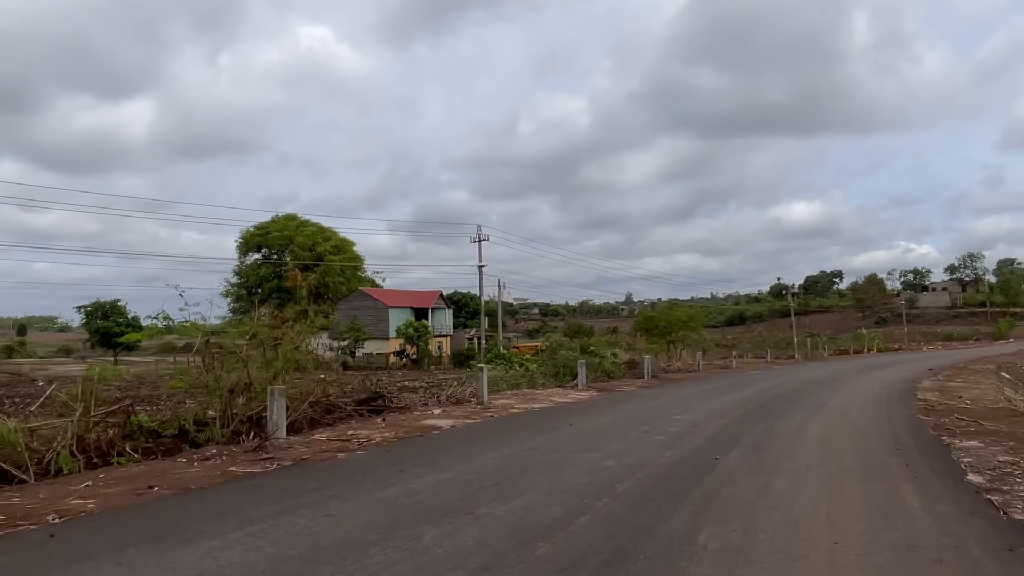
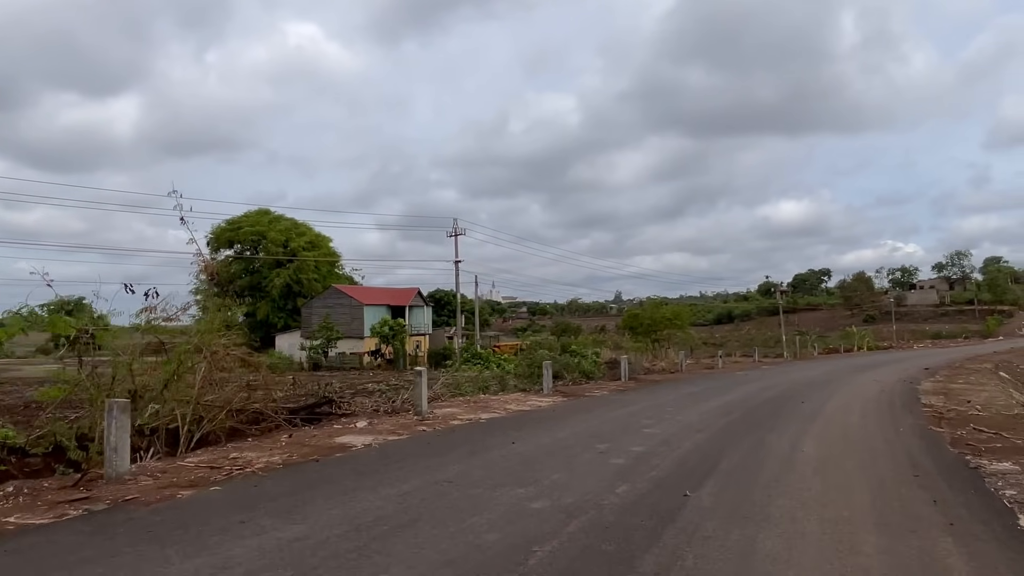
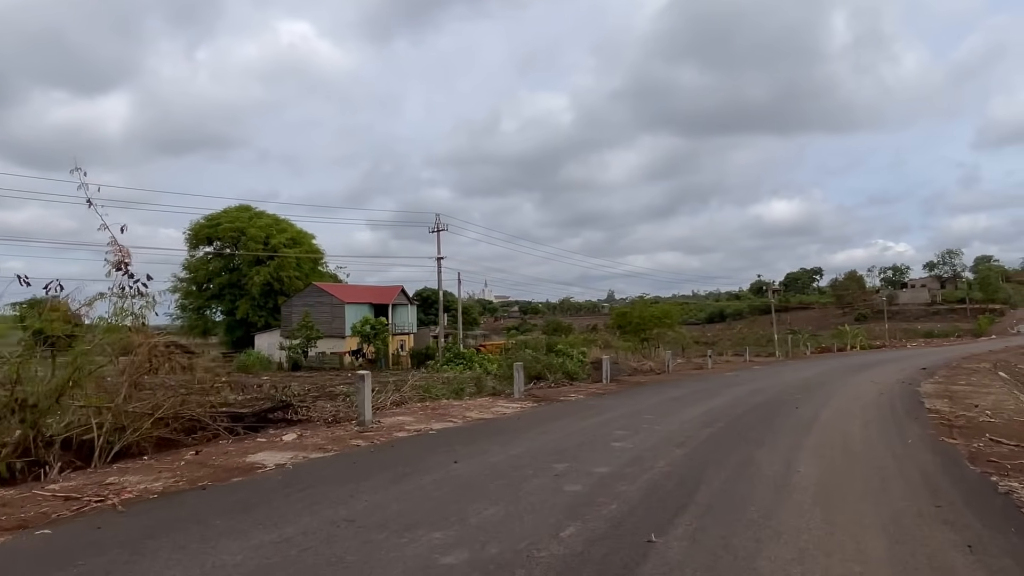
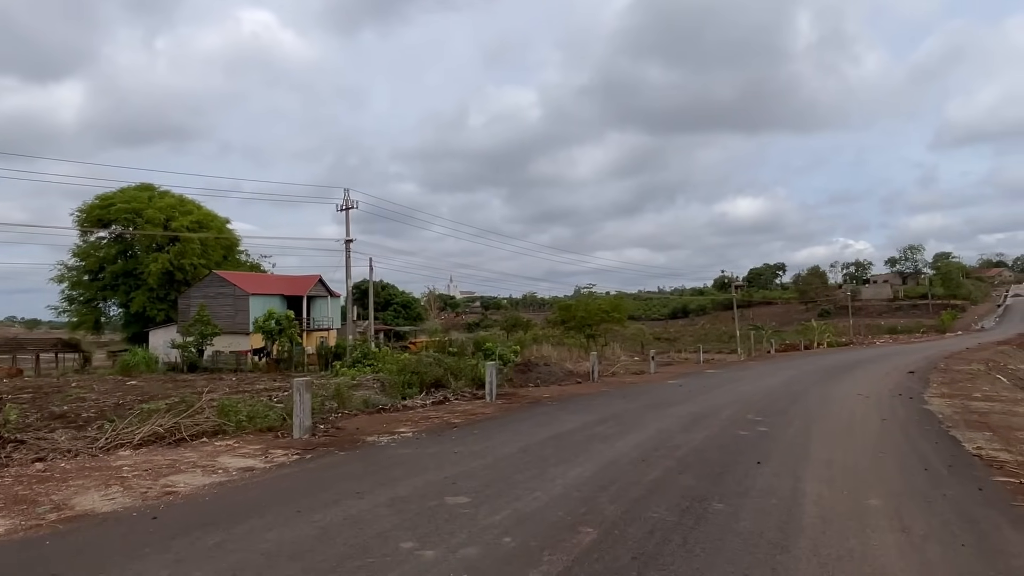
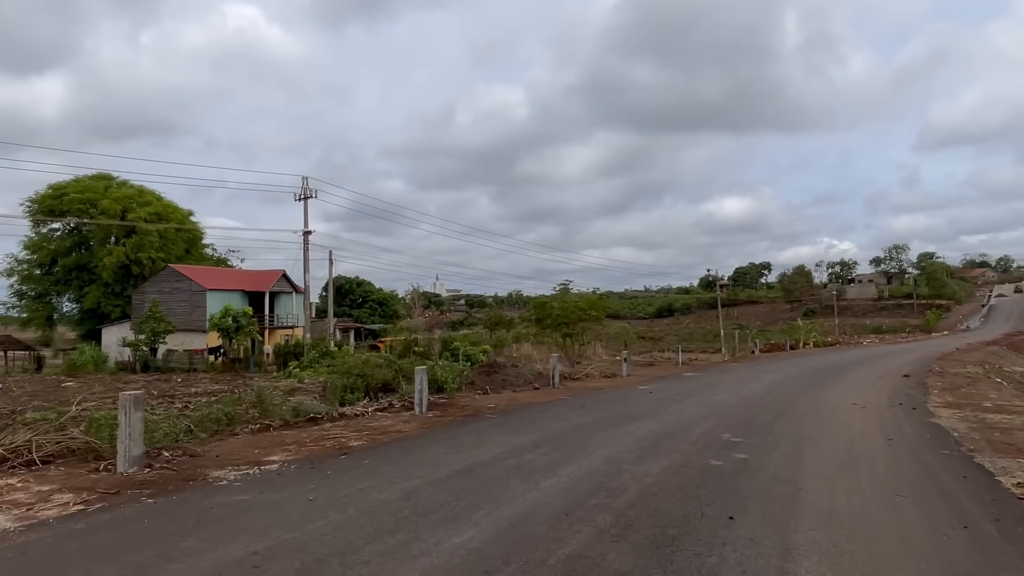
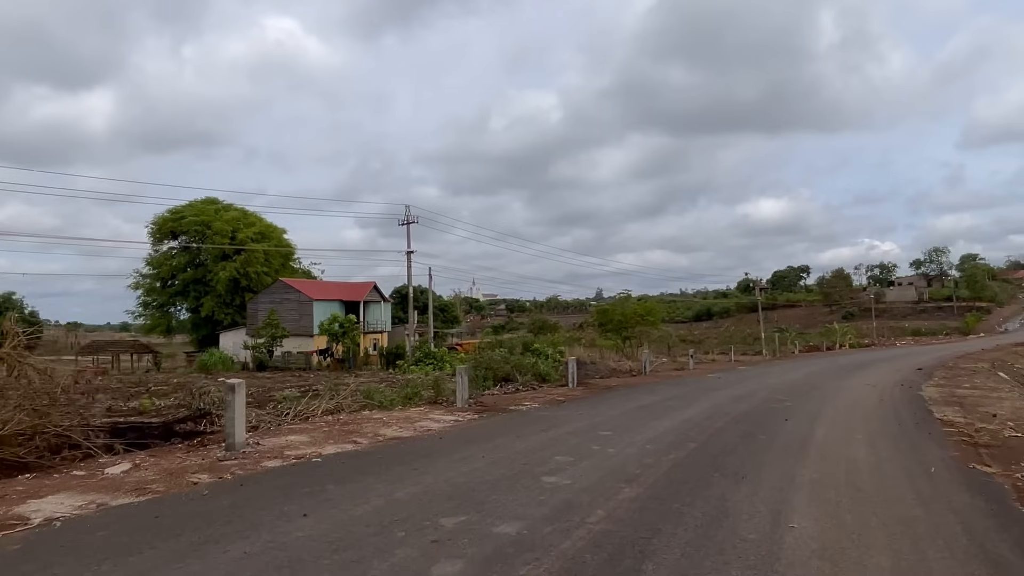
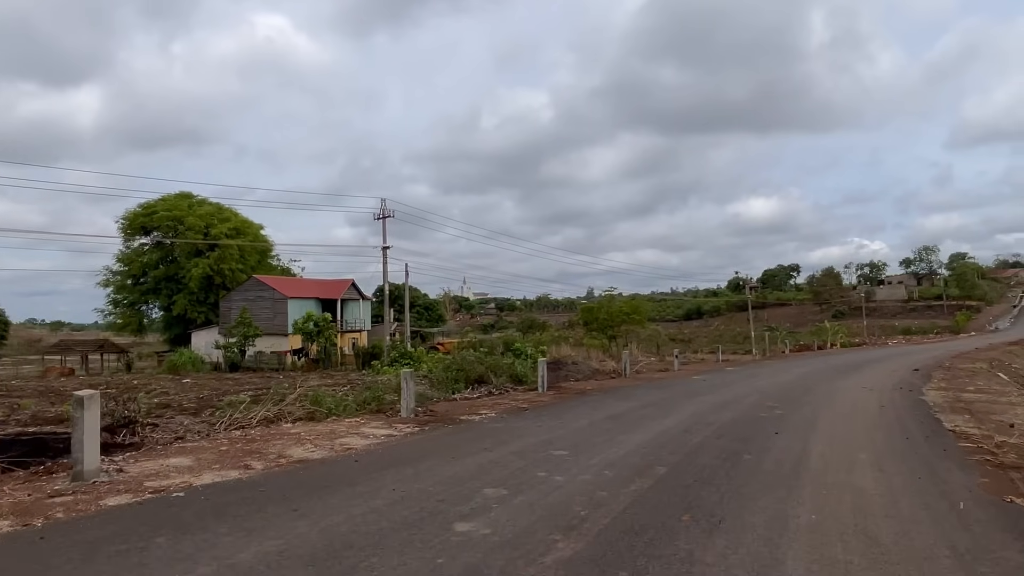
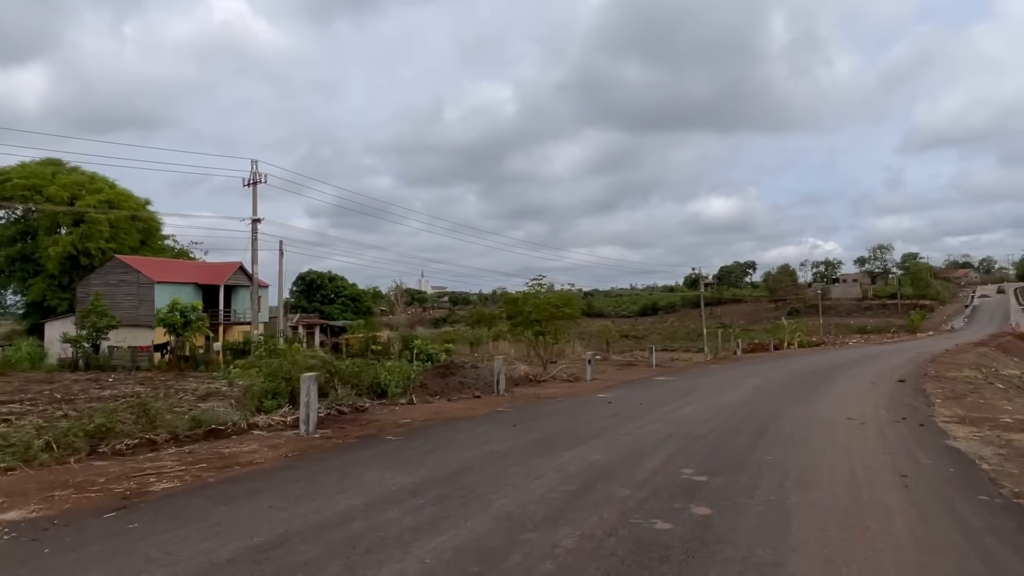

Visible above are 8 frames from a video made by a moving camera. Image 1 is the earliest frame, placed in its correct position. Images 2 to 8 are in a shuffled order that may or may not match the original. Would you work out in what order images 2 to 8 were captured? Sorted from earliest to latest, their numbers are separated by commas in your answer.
2, 3, 6, 7, 4, 5, 8
